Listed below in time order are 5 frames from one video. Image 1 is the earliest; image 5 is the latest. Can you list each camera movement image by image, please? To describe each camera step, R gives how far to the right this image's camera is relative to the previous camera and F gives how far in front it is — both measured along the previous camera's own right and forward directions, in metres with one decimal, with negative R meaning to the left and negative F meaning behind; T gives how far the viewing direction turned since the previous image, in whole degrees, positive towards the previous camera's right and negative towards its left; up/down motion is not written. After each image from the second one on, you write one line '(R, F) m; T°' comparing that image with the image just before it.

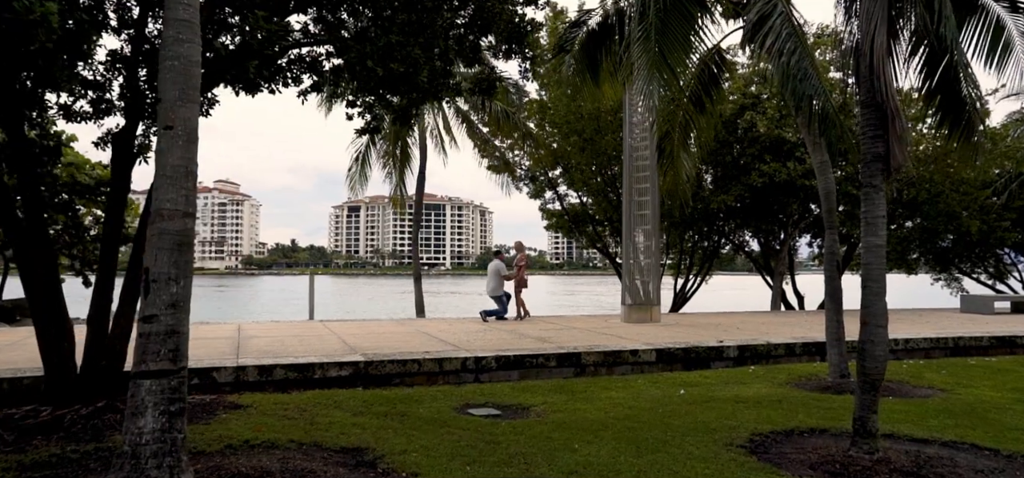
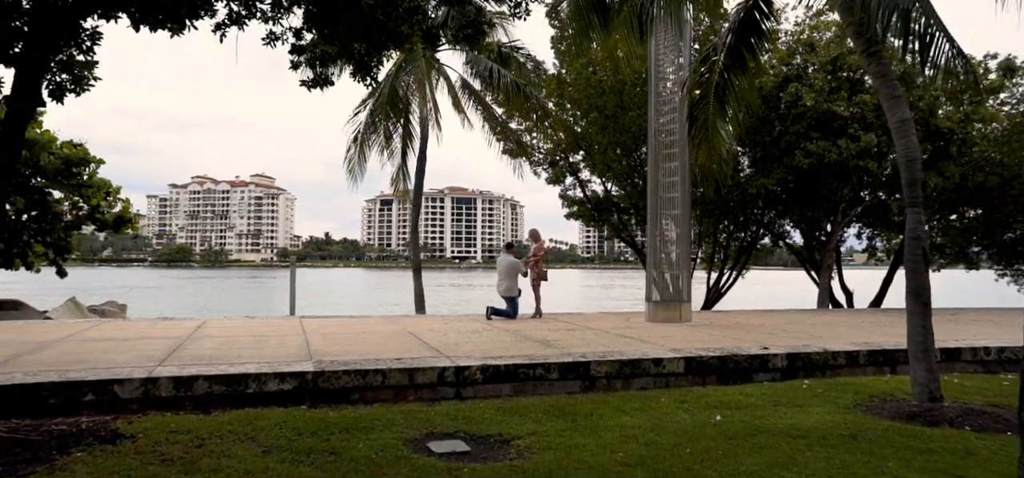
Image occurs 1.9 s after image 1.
(+0.4, +1.6) m; -3°
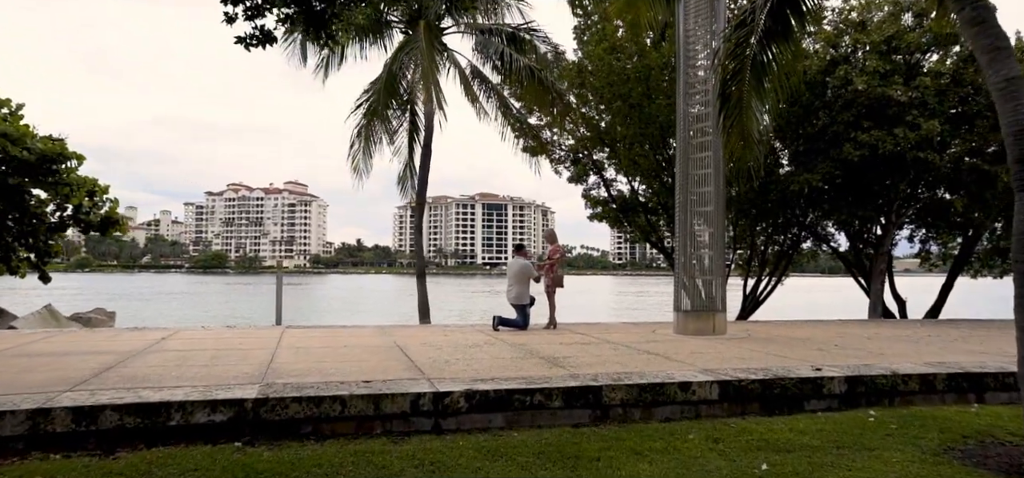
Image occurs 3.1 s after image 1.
(+0.3, +1.3) m; -3°
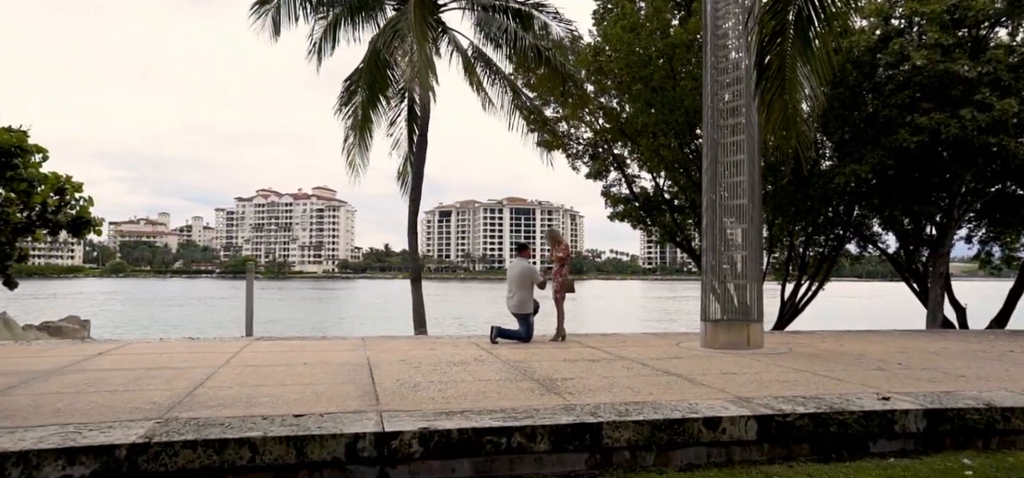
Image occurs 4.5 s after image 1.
(+0.4, +1.3) m; -2°
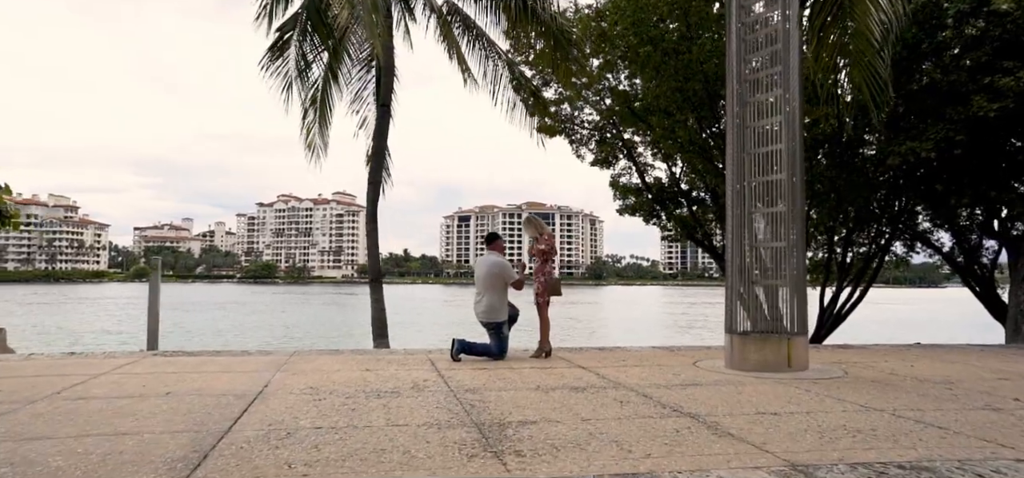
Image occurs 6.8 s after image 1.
(+0.5, +2.0) m; -2°
